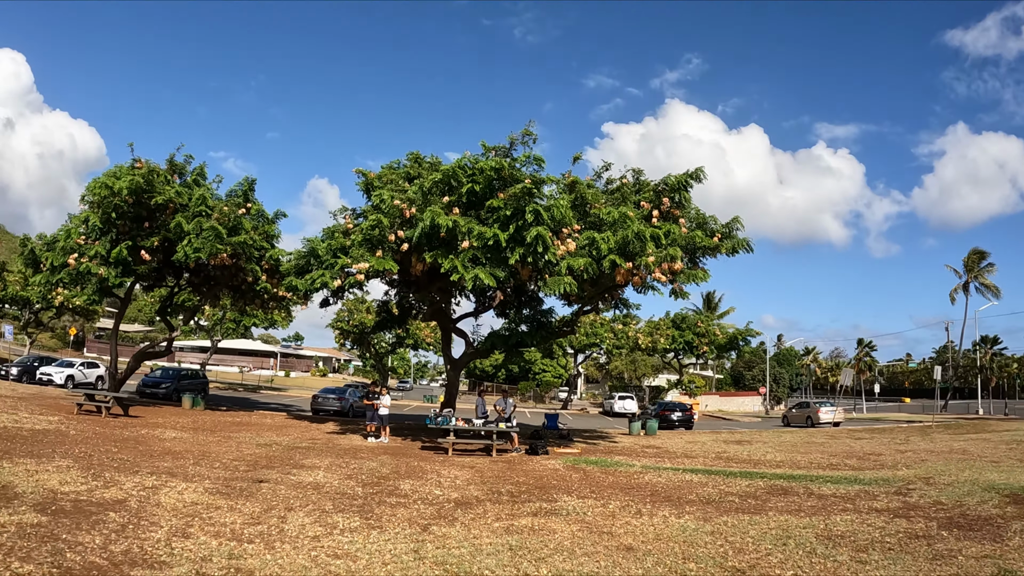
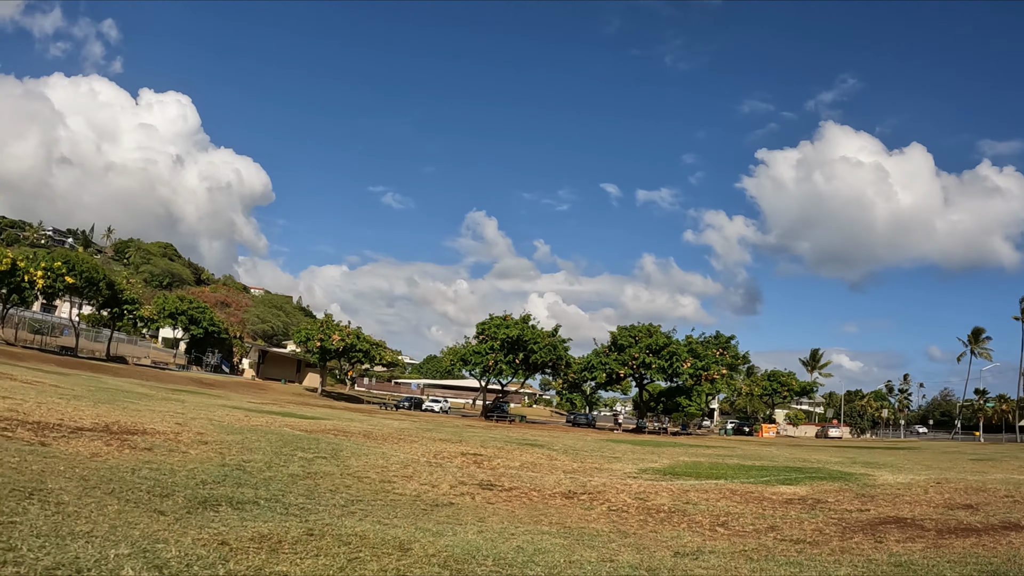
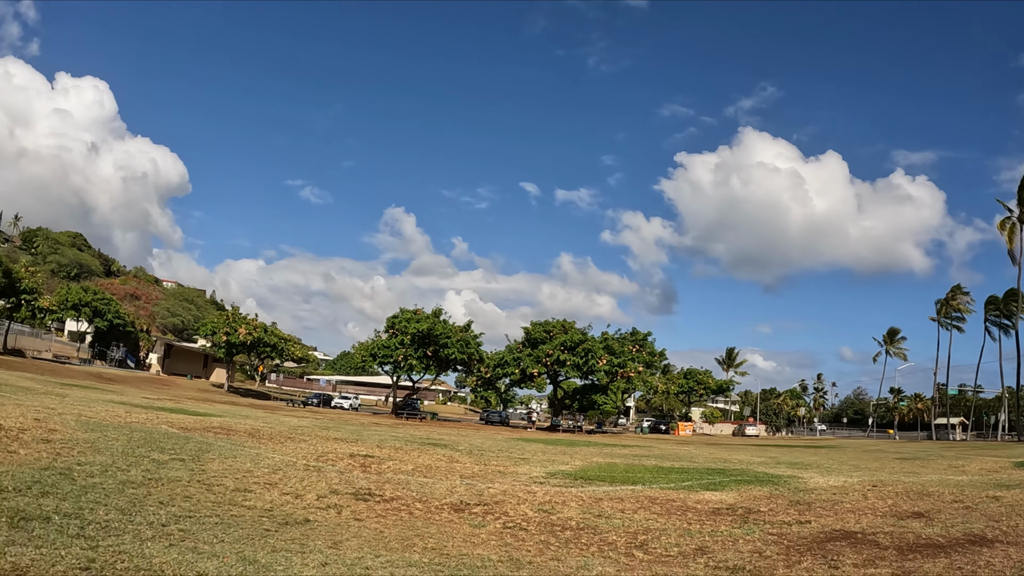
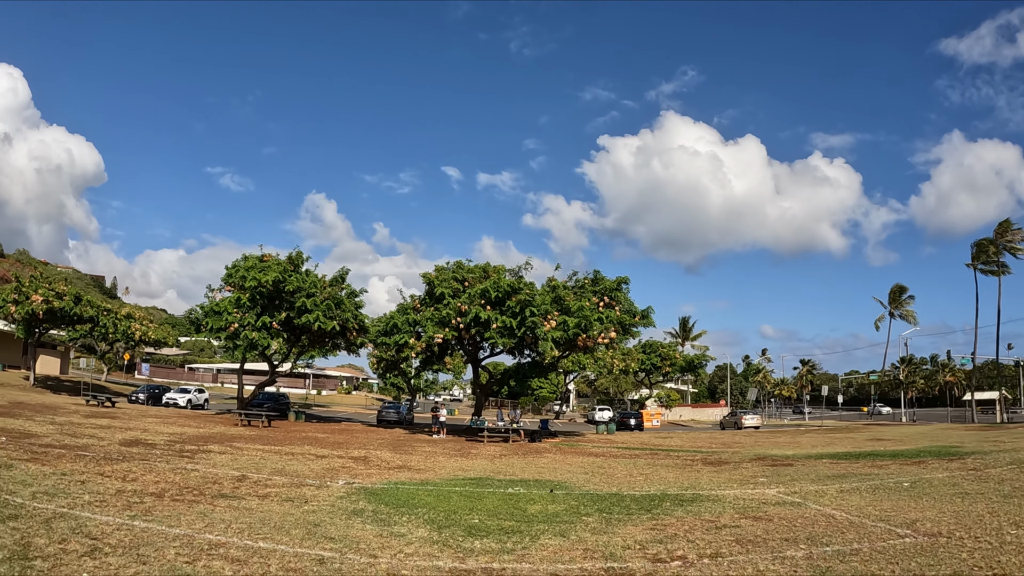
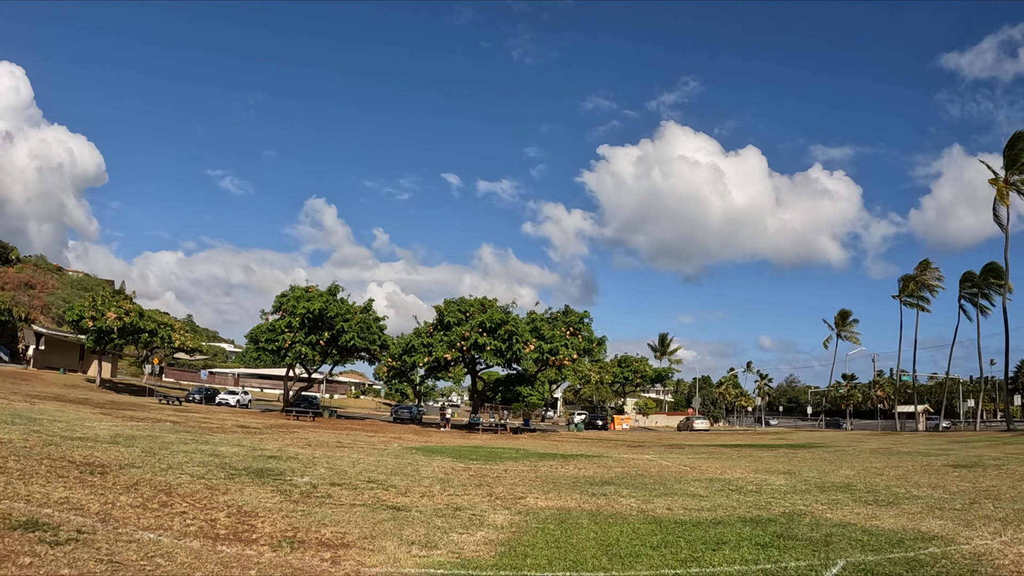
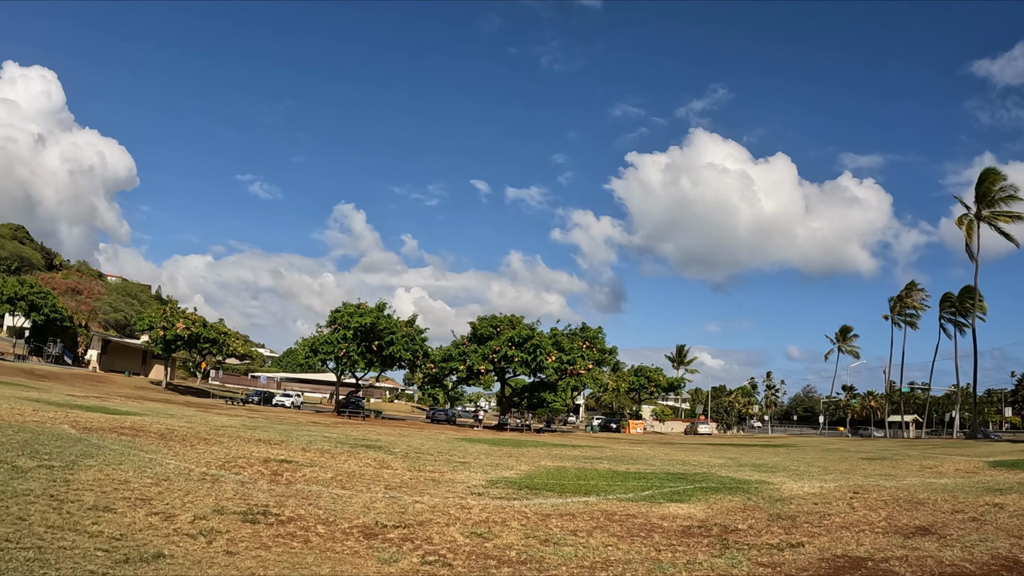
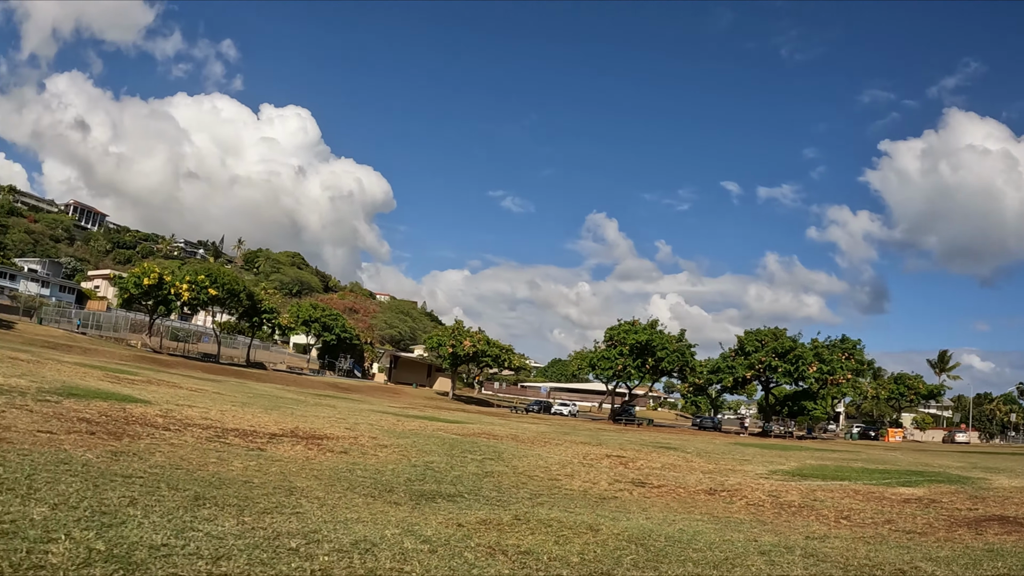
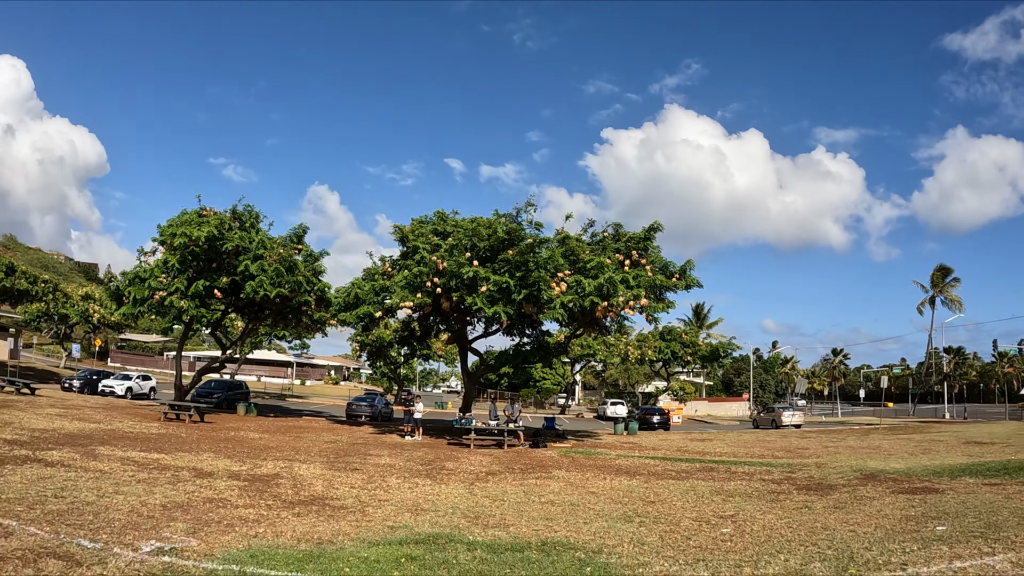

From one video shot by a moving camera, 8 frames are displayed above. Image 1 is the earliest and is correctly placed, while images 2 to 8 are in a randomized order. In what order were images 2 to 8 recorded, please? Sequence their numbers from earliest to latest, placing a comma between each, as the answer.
8, 4, 5, 6, 3, 2, 7
